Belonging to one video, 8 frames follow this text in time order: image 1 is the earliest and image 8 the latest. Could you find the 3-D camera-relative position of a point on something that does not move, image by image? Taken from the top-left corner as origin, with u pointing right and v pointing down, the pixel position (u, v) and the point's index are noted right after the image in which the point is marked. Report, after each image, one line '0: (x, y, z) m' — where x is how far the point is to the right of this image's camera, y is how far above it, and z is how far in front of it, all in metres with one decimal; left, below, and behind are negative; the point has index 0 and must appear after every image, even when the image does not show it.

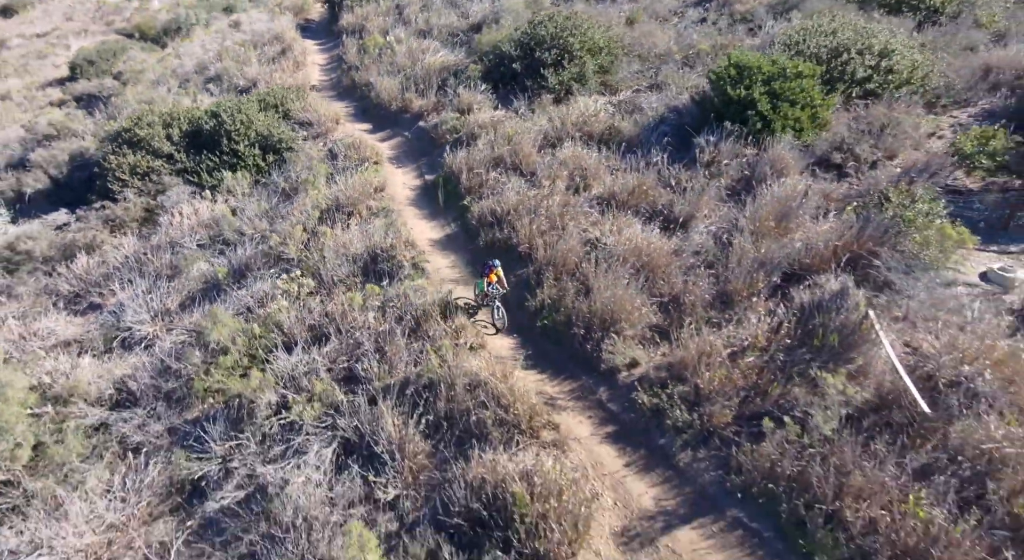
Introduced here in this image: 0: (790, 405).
0: (+2.2, -1.0, +5.2) m
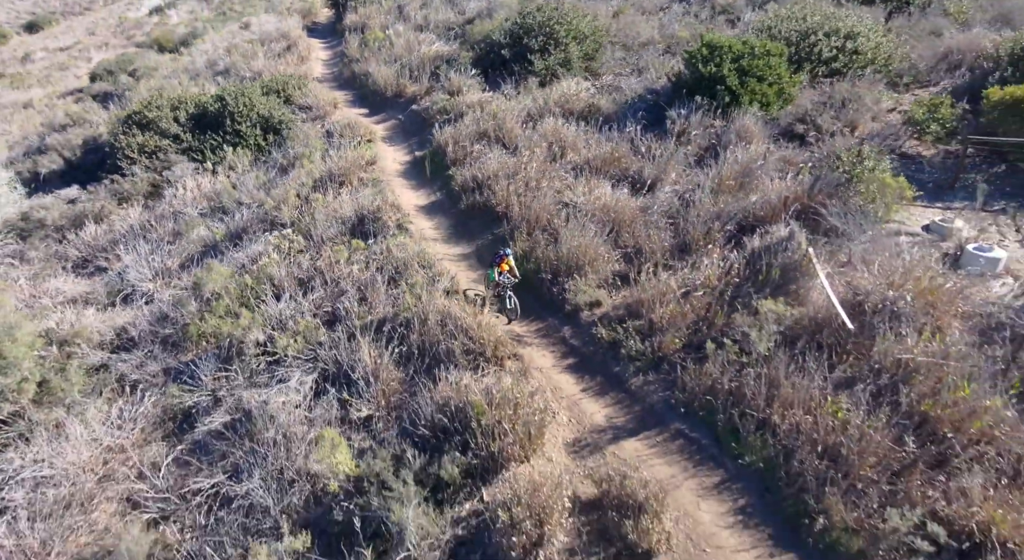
0: (+1.9, -0.4, +5.6) m
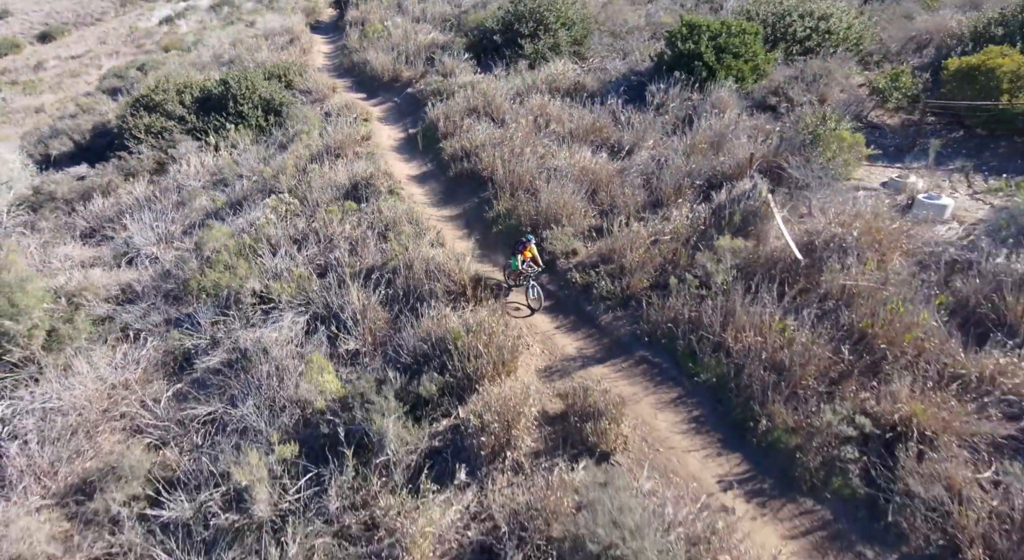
0: (+1.7, +0.1, +6.0) m
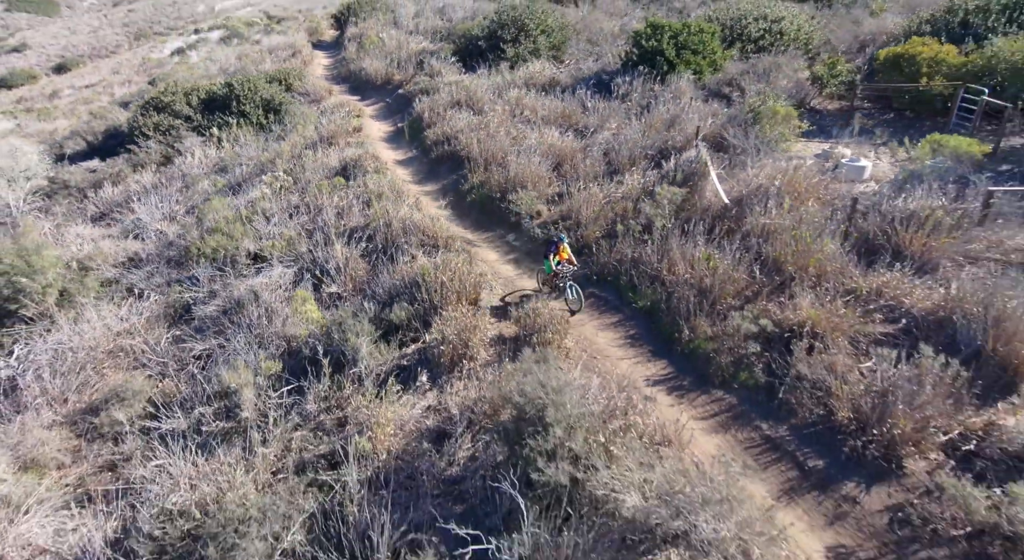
0: (+1.3, +0.6, +6.8) m
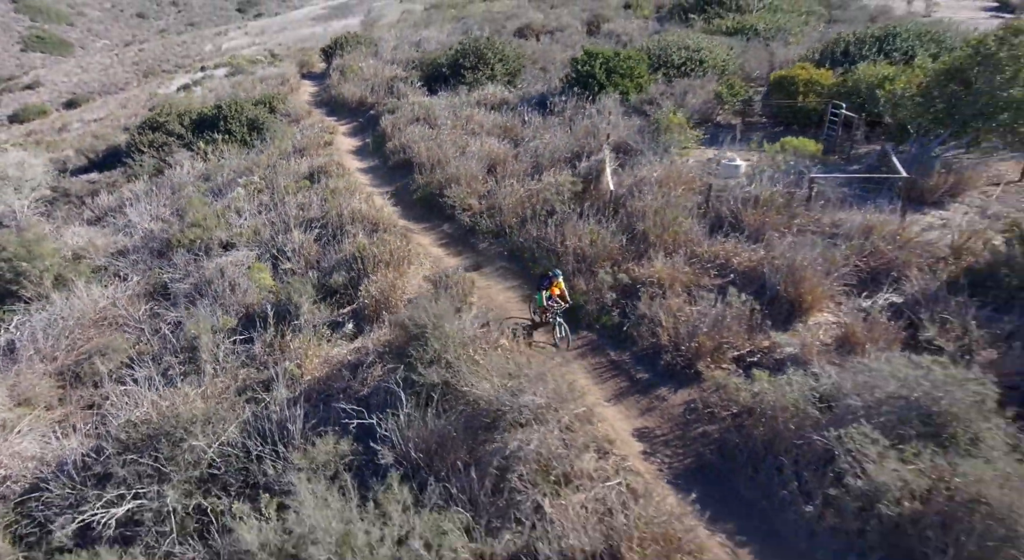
0: (+0.4, +0.9, +8.1) m
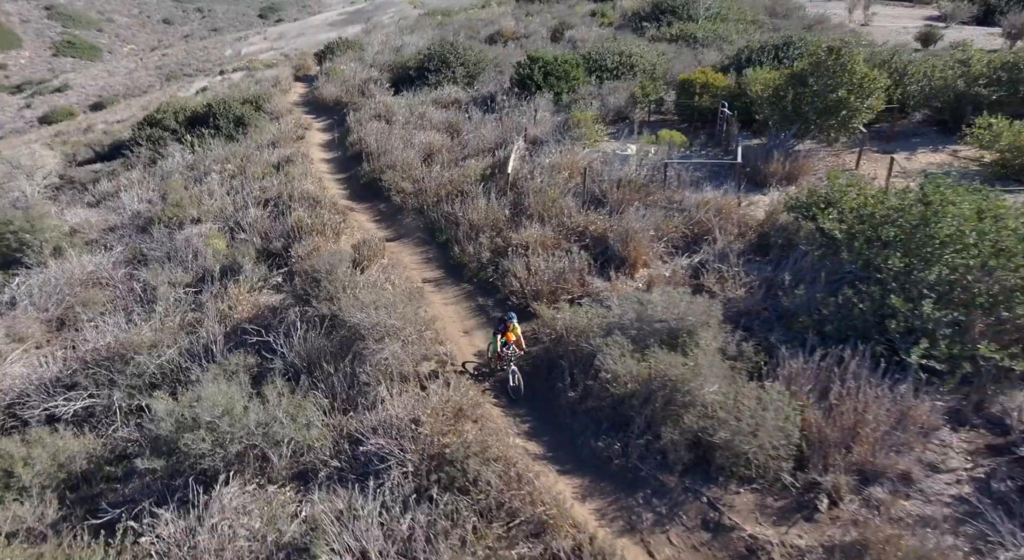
0: (-0.7, +1.3, +9.5) m
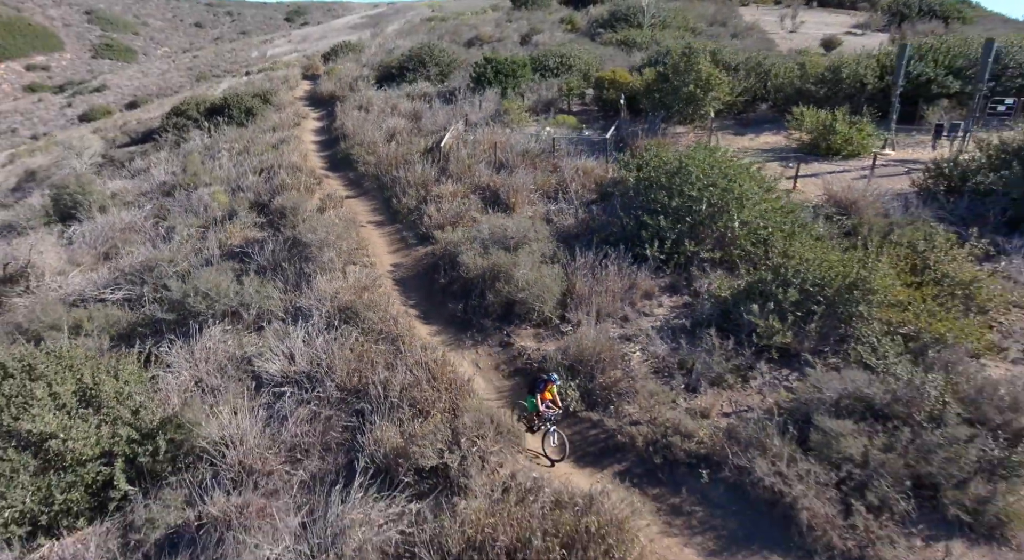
0: (-1.9, +2.2, +12.3) m
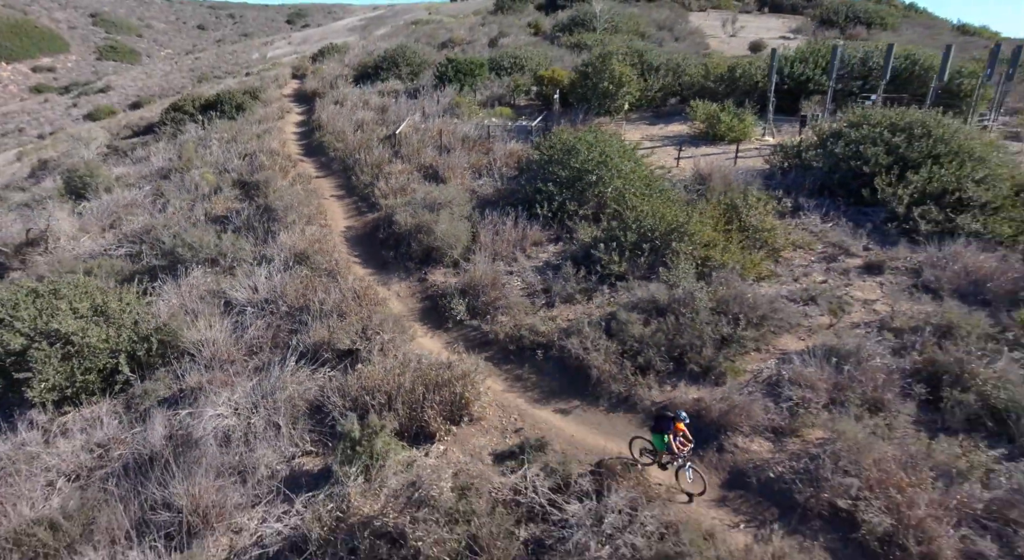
0: (-3.0, +2.9, +14.3) m
